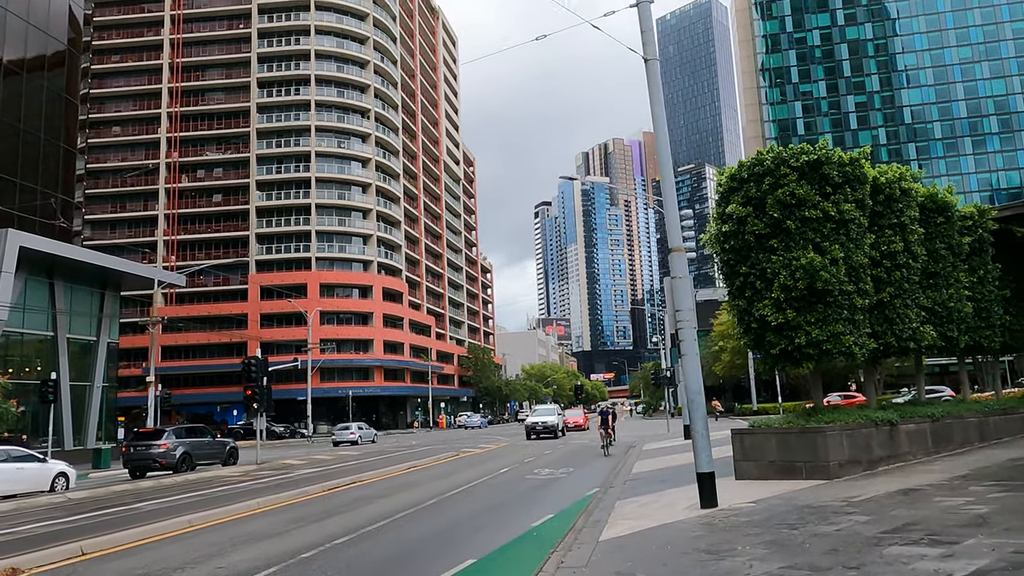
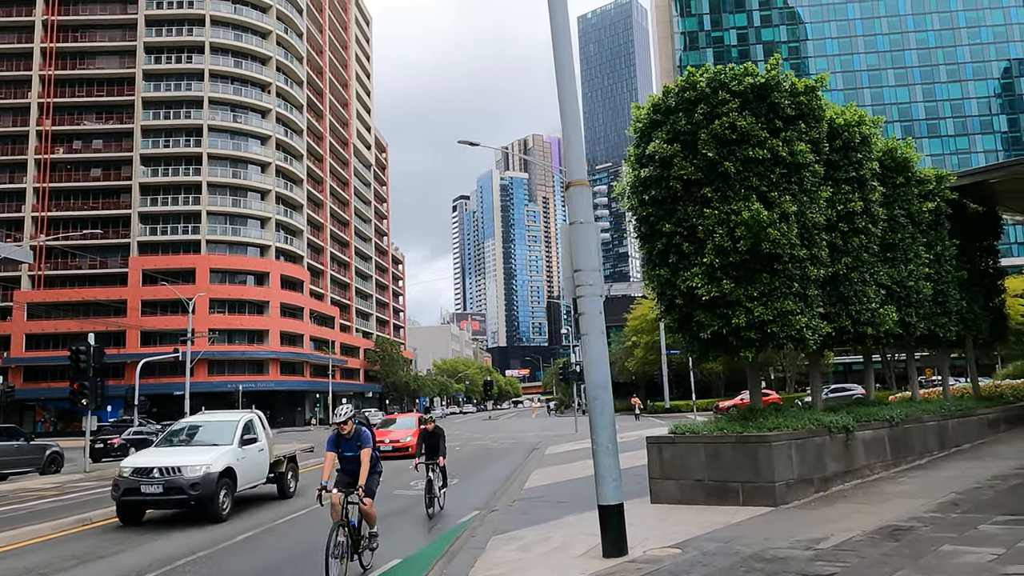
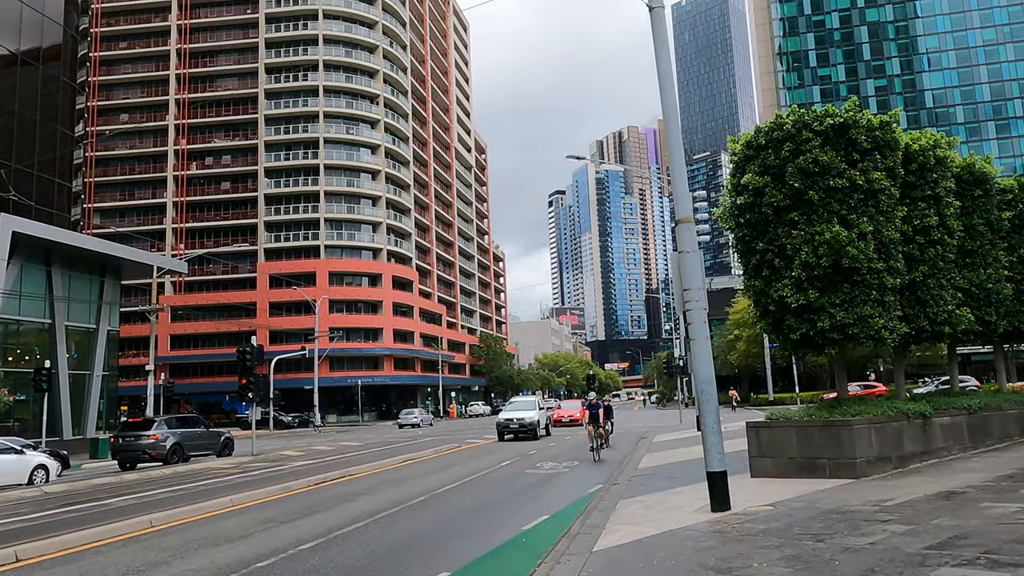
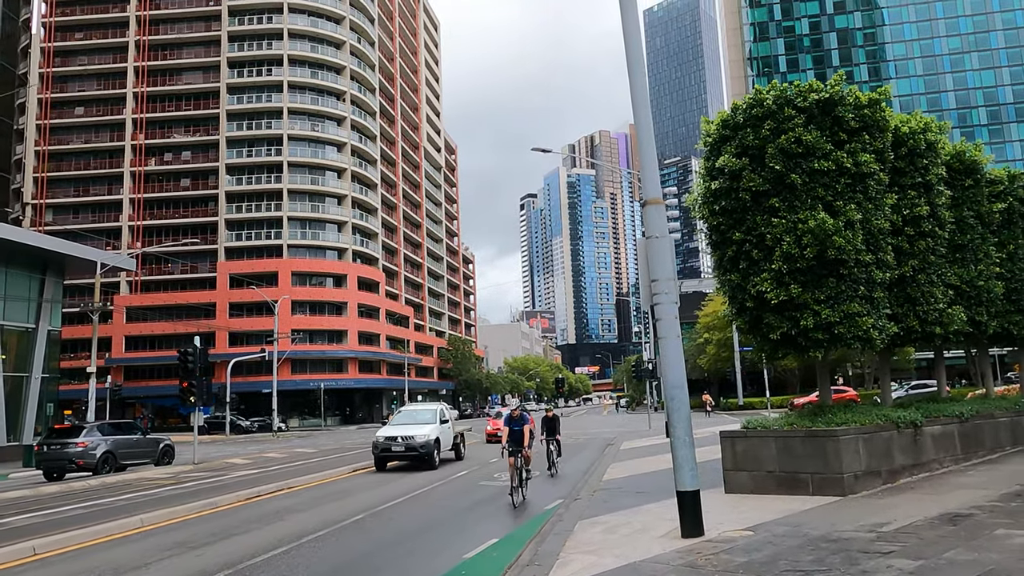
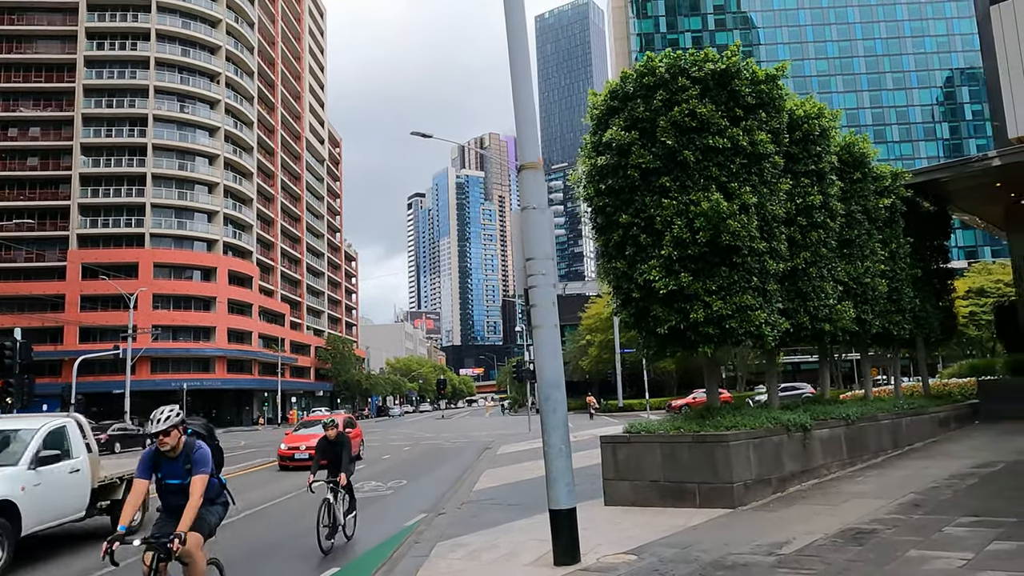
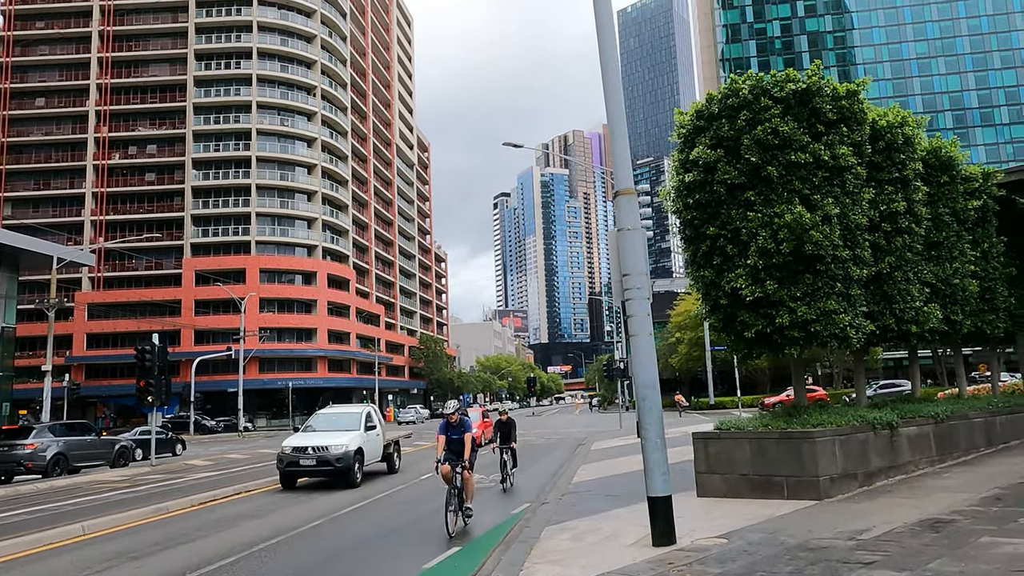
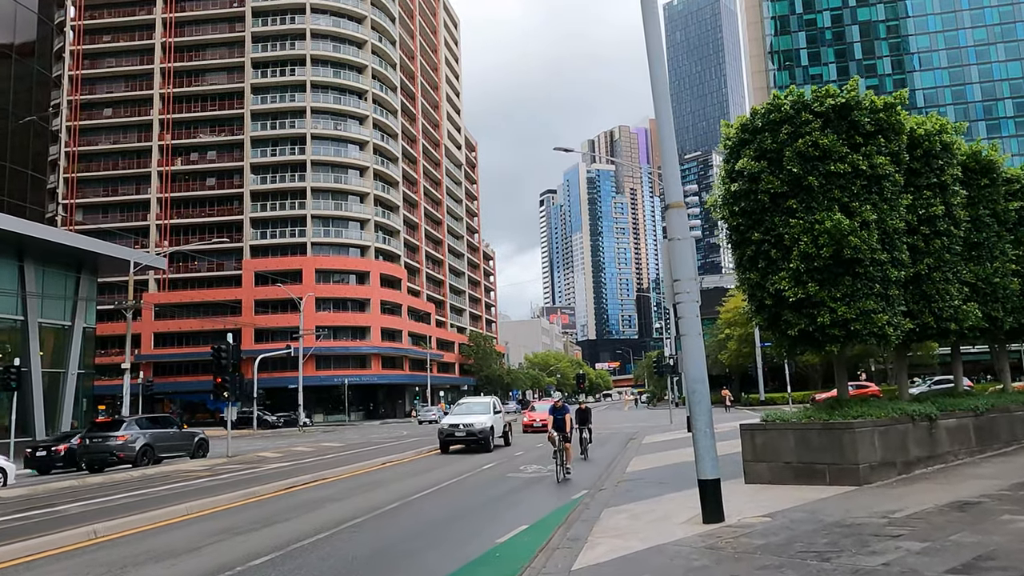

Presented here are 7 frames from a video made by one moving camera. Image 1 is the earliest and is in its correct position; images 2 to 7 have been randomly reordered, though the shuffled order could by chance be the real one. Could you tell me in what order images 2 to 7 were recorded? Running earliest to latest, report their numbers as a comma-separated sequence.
3, 7, 4, 6, 2, 5
